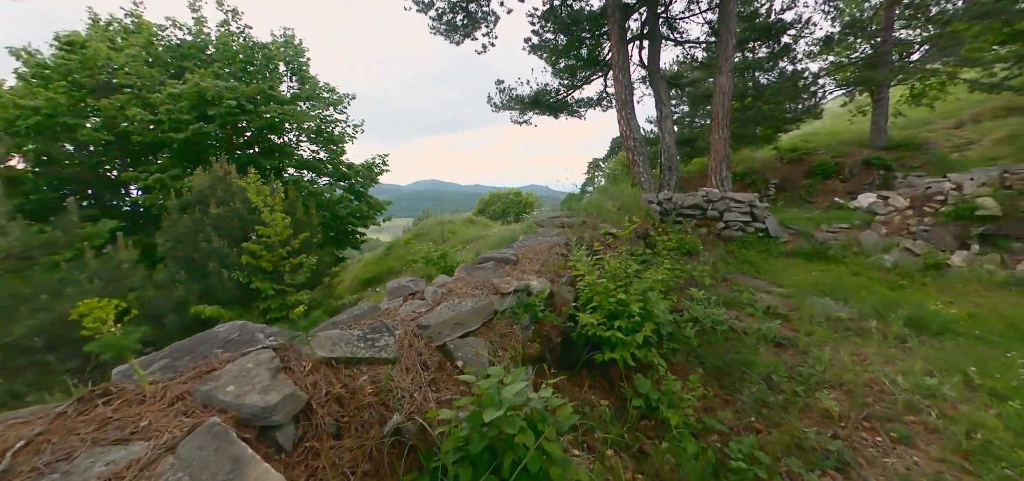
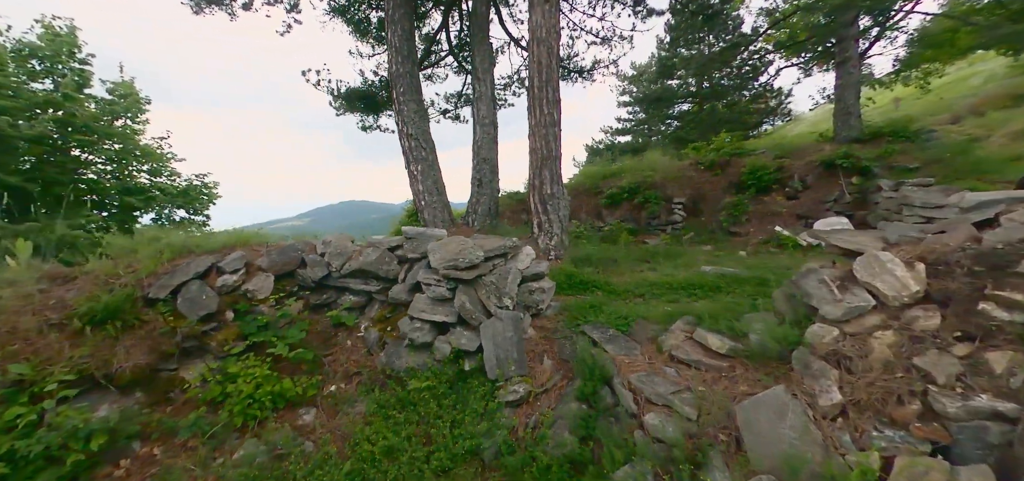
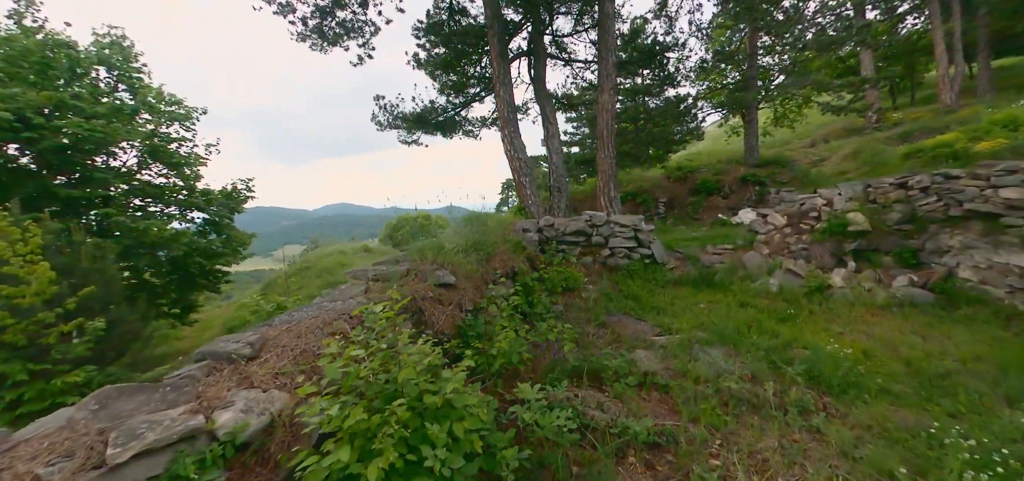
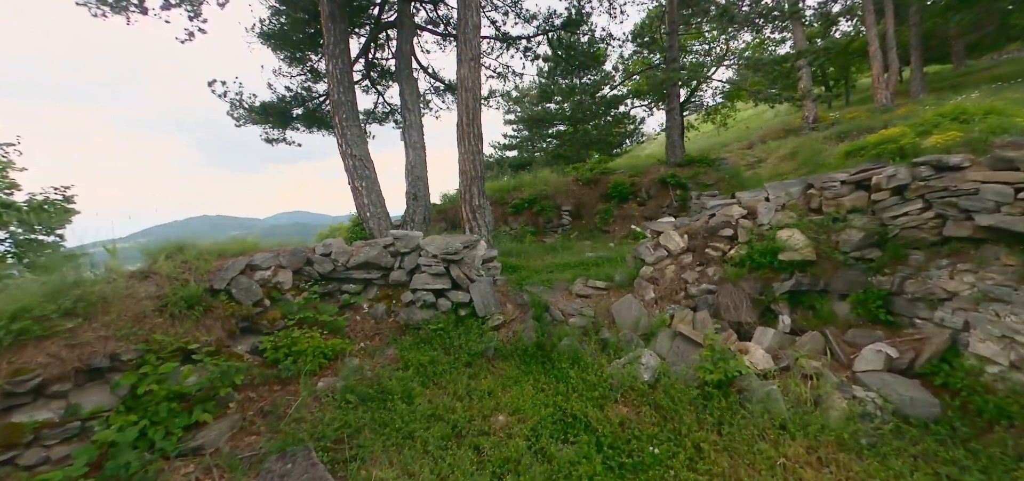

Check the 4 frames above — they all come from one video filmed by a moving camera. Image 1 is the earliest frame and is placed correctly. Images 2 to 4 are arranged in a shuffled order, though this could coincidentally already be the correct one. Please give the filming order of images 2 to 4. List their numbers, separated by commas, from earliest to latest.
3, 4, 2
